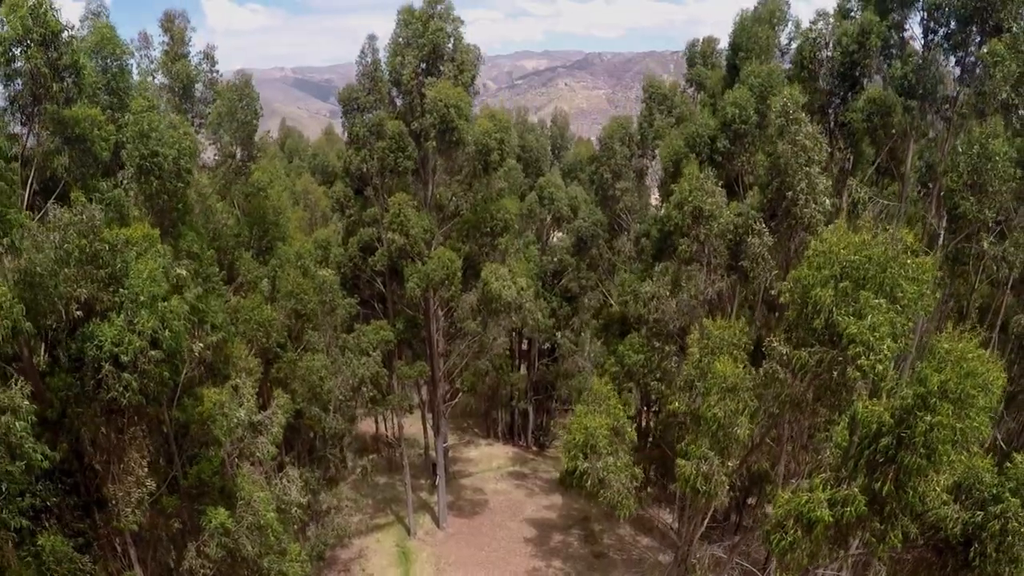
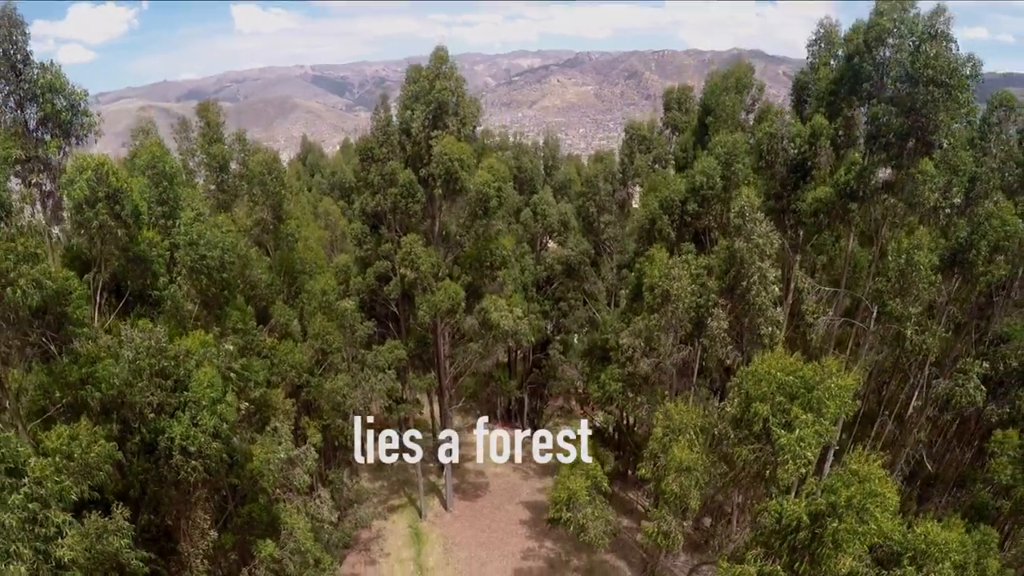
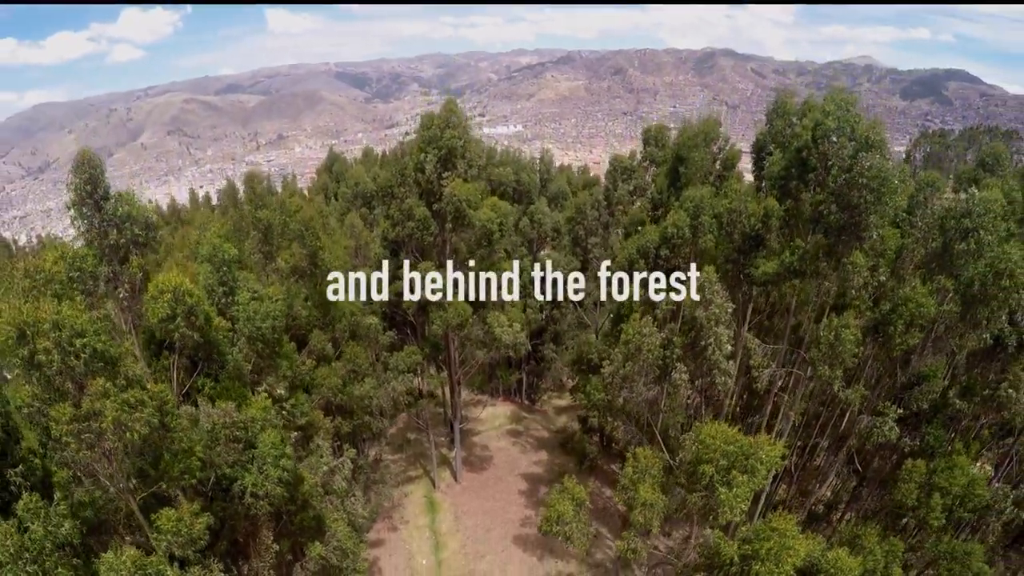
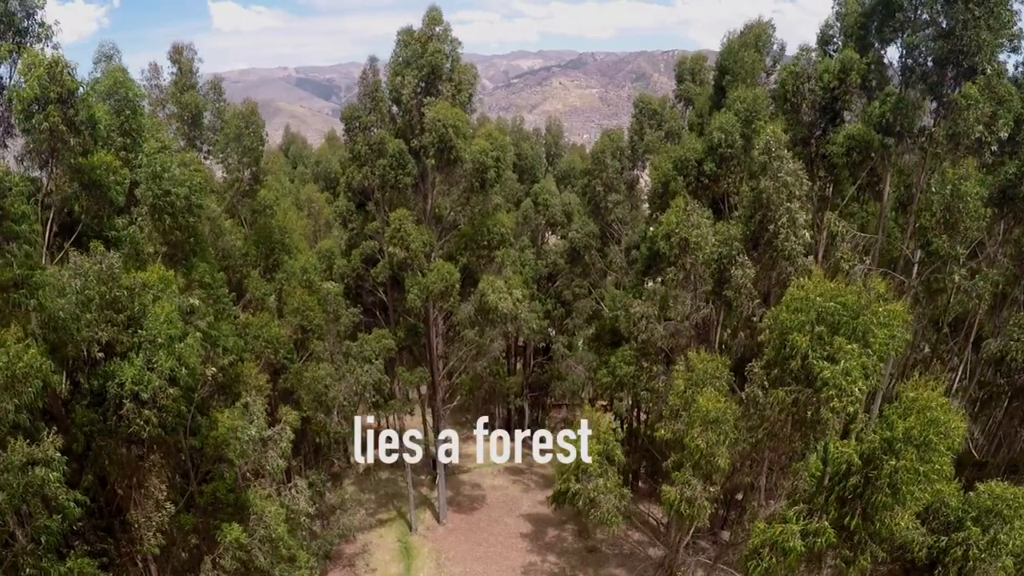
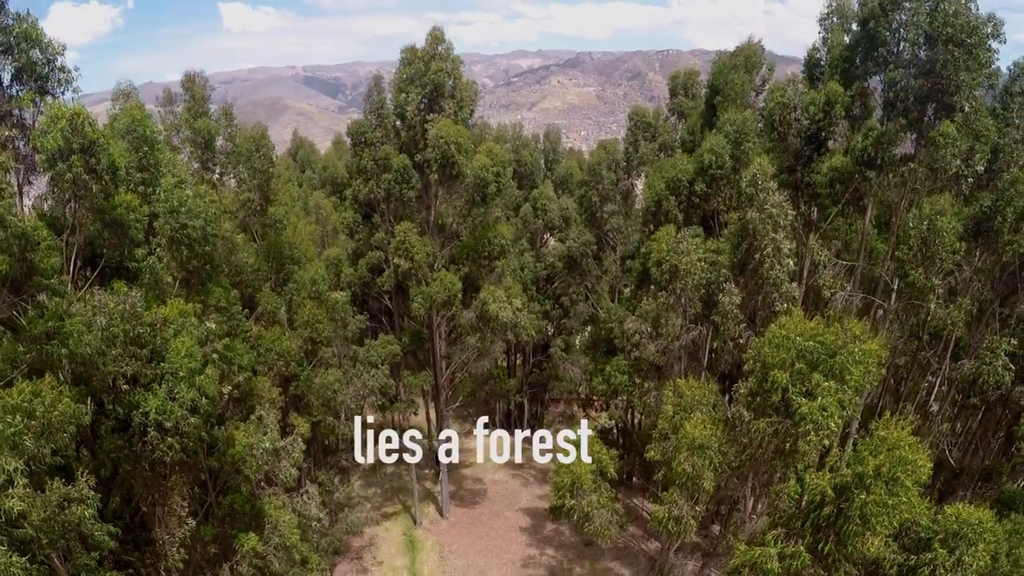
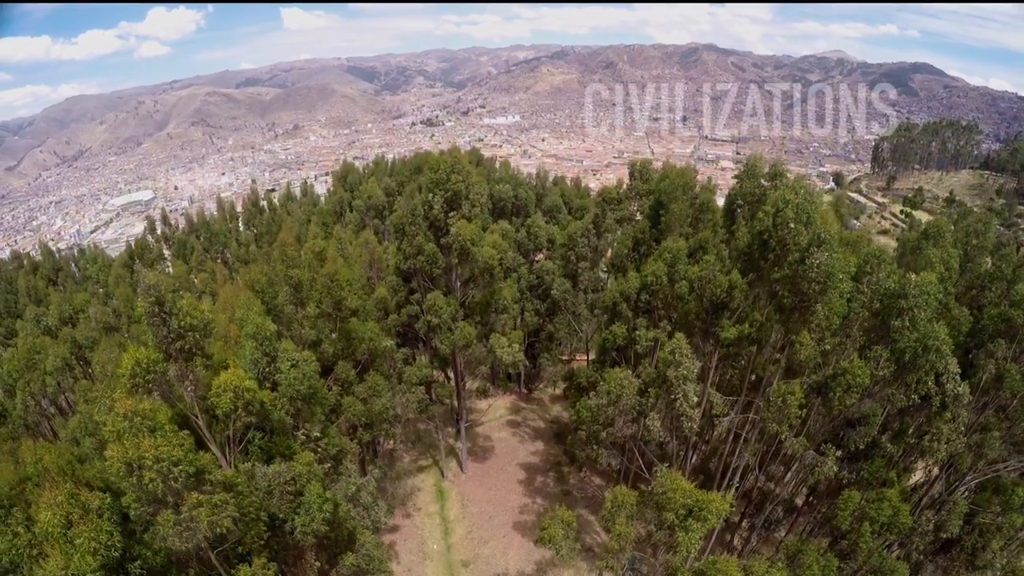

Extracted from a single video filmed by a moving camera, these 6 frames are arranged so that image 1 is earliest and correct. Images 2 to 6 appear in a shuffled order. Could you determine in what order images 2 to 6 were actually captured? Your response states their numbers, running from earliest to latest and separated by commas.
4, 5, 2, 3, 6
